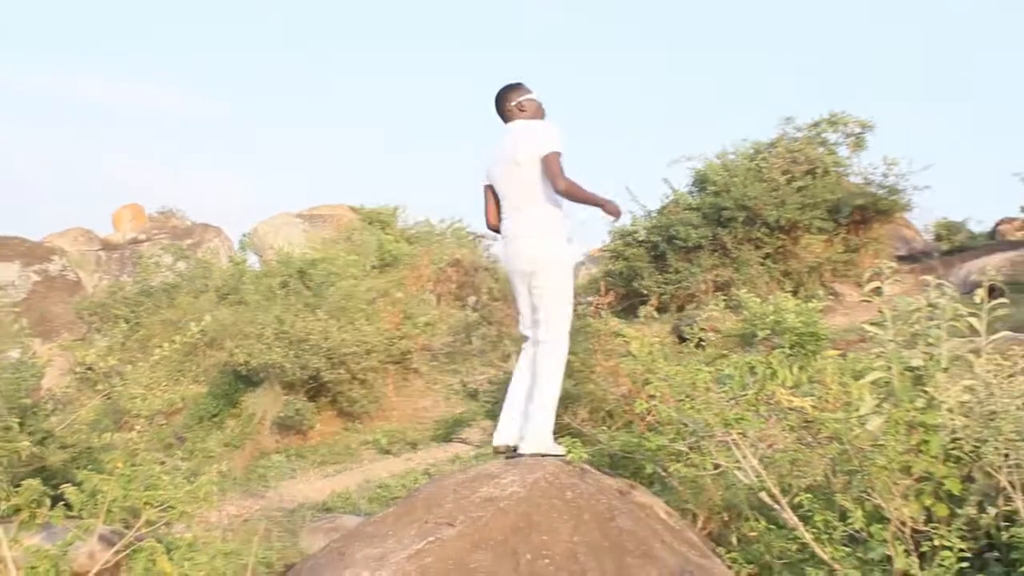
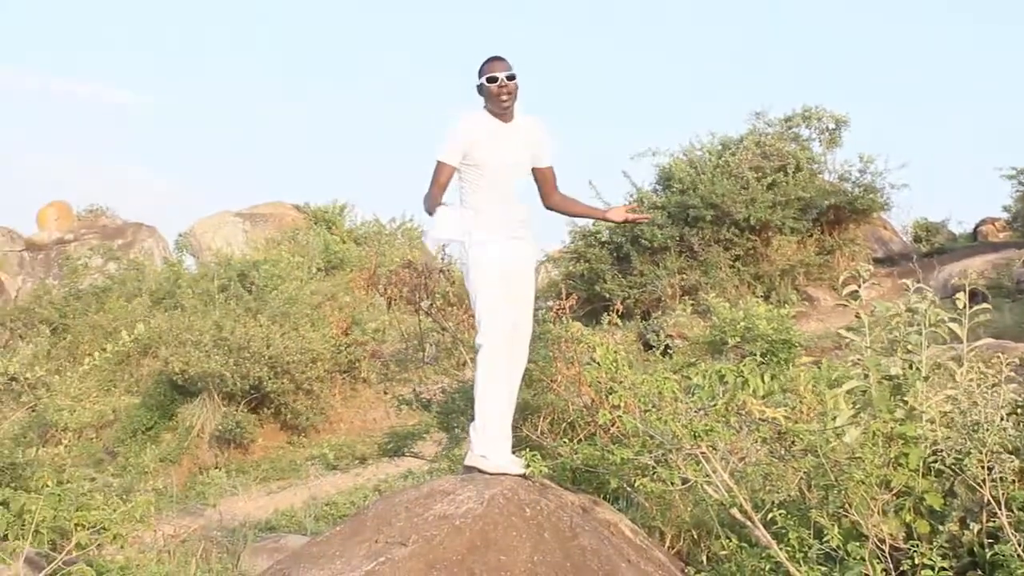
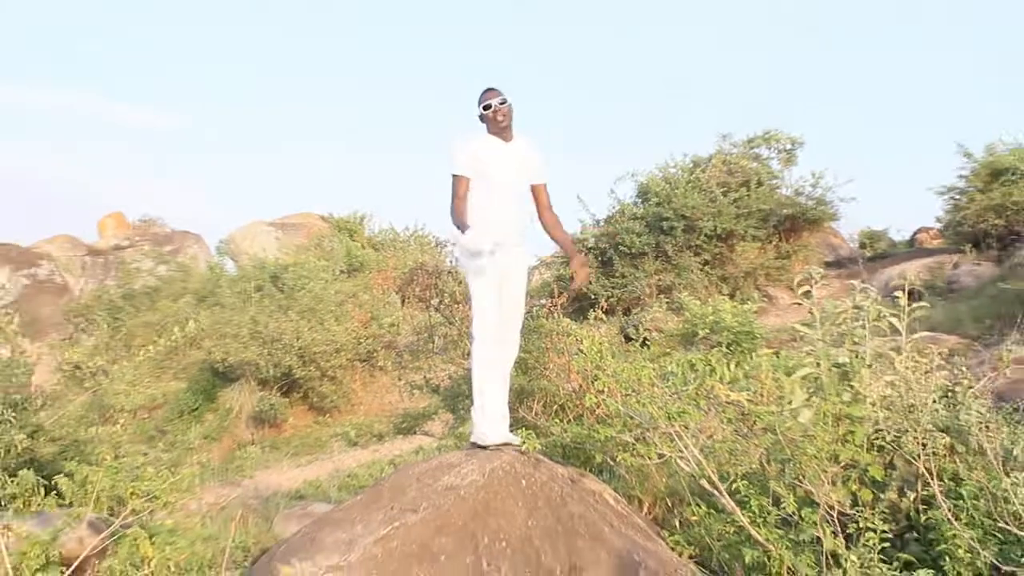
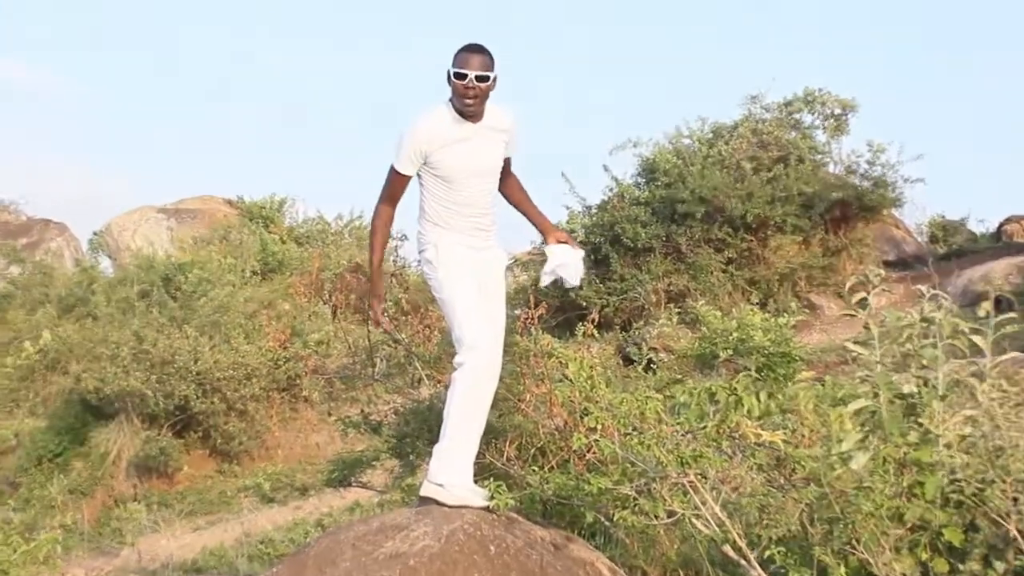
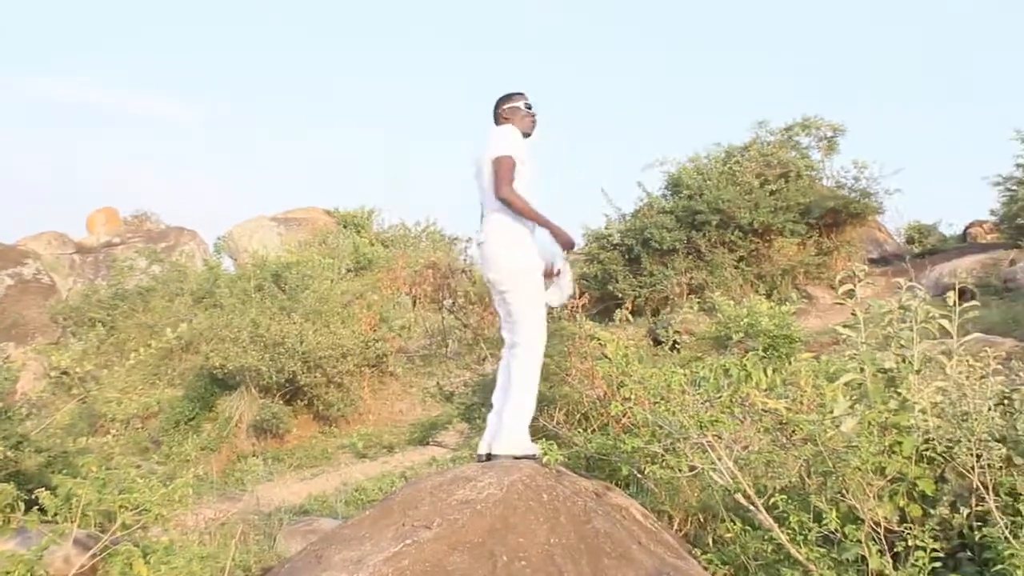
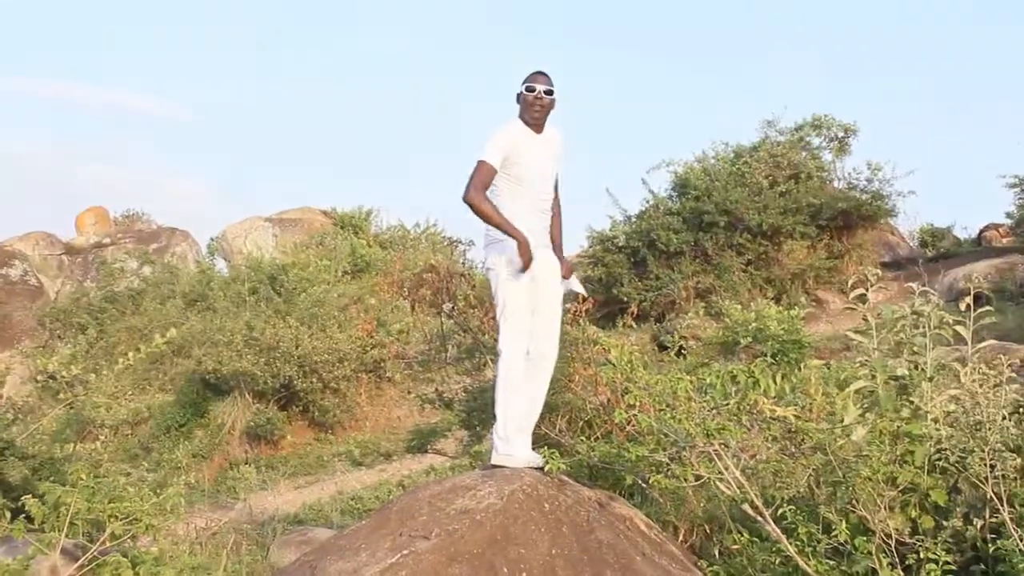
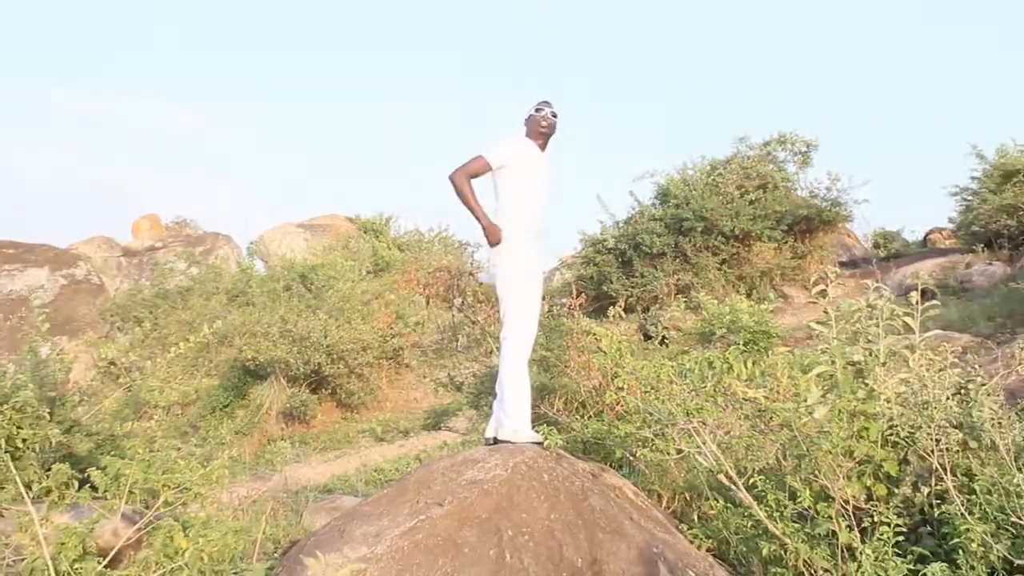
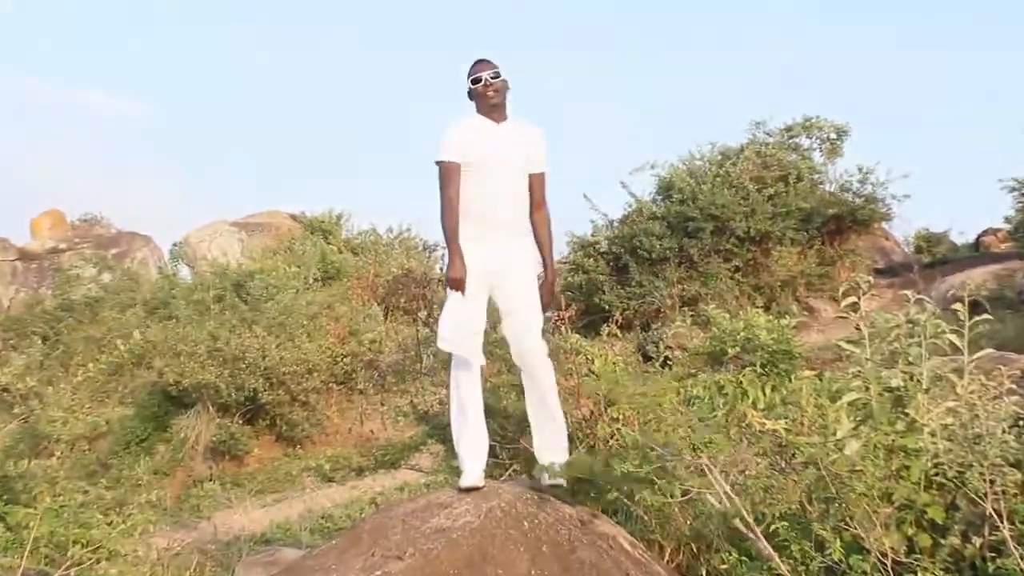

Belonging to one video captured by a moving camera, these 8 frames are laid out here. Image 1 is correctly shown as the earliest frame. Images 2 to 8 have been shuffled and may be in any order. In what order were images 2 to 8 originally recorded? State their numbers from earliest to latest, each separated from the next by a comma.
5, 7, 6, 4, 2, 3, 8
